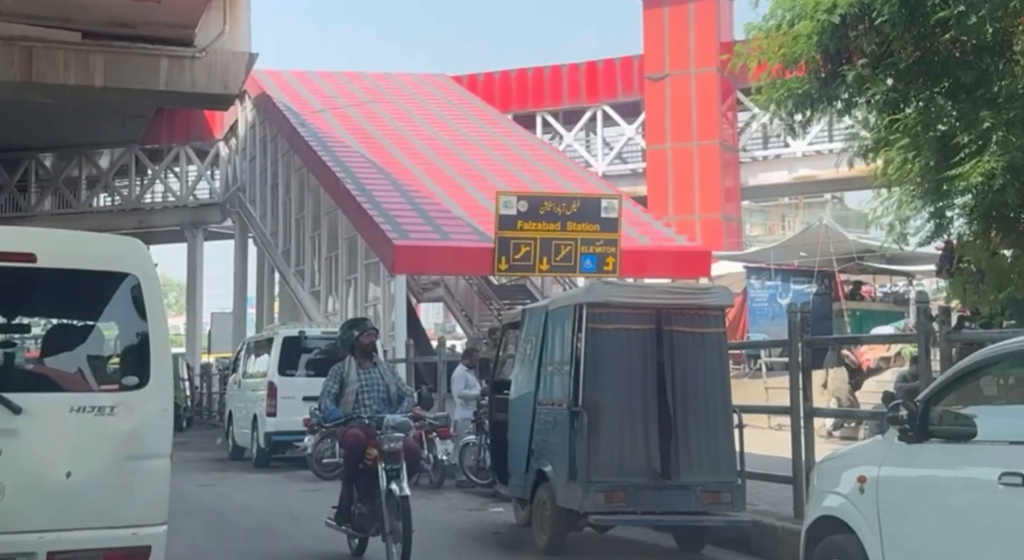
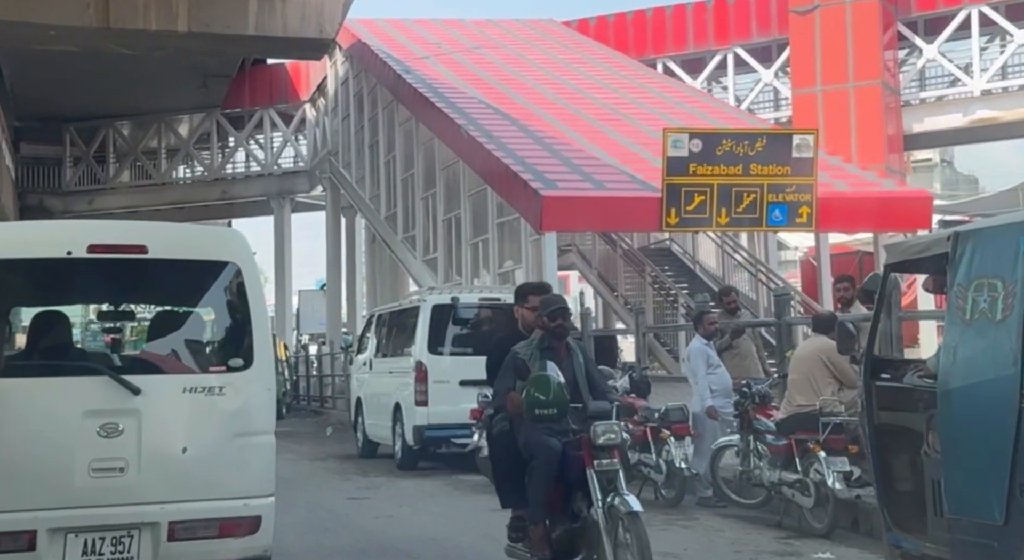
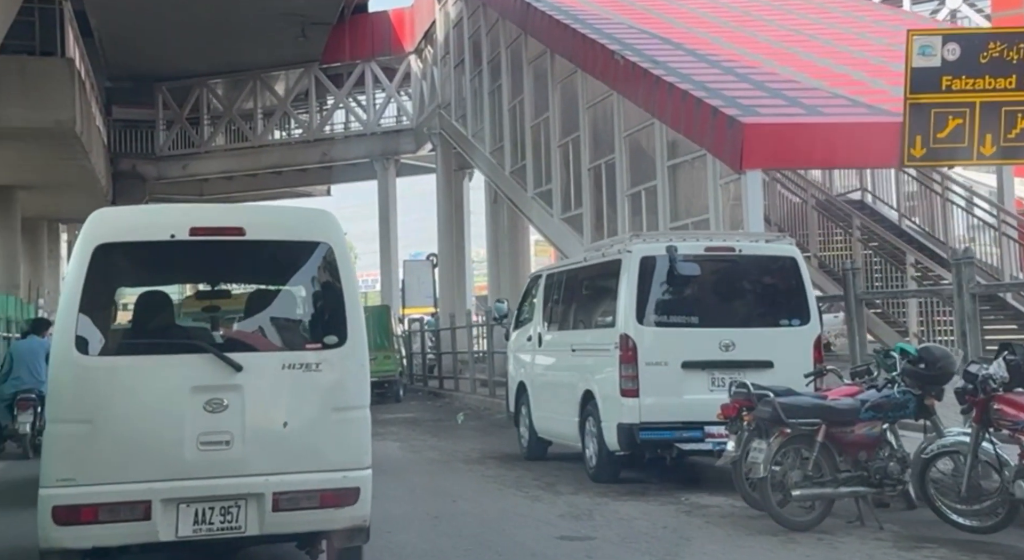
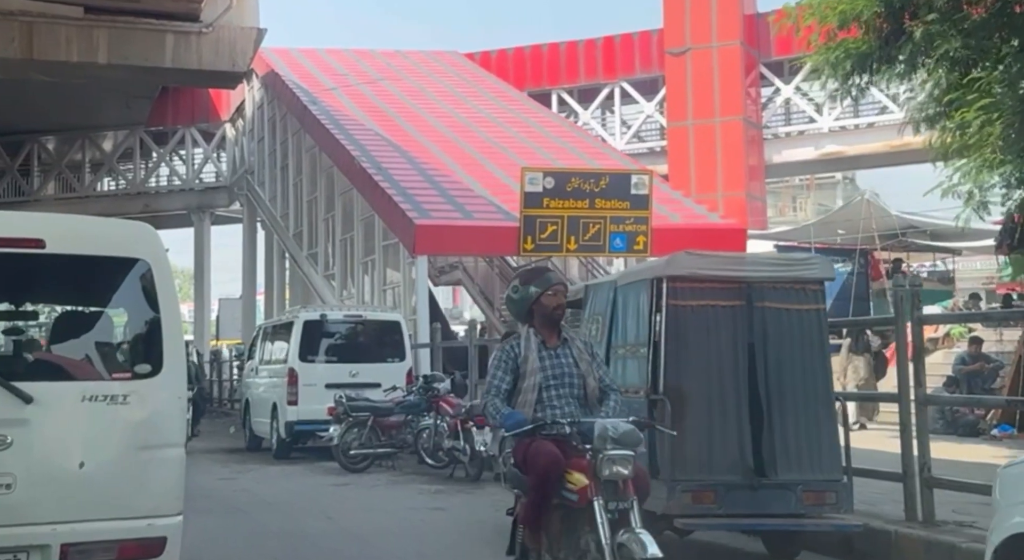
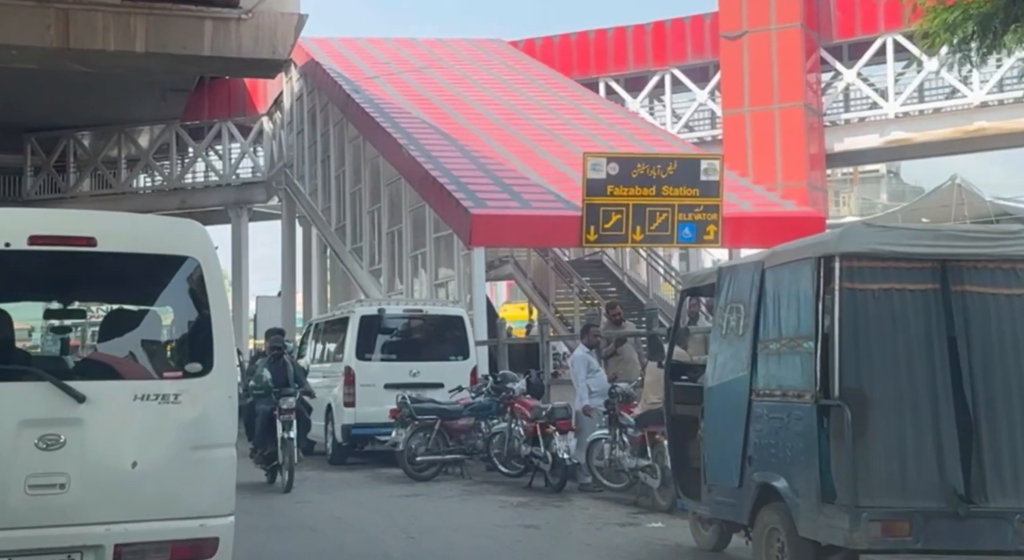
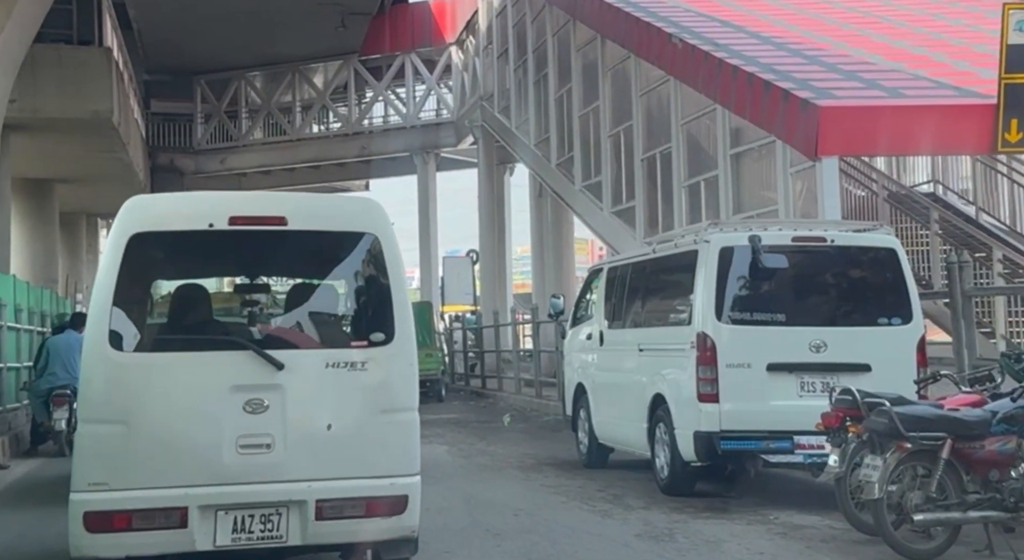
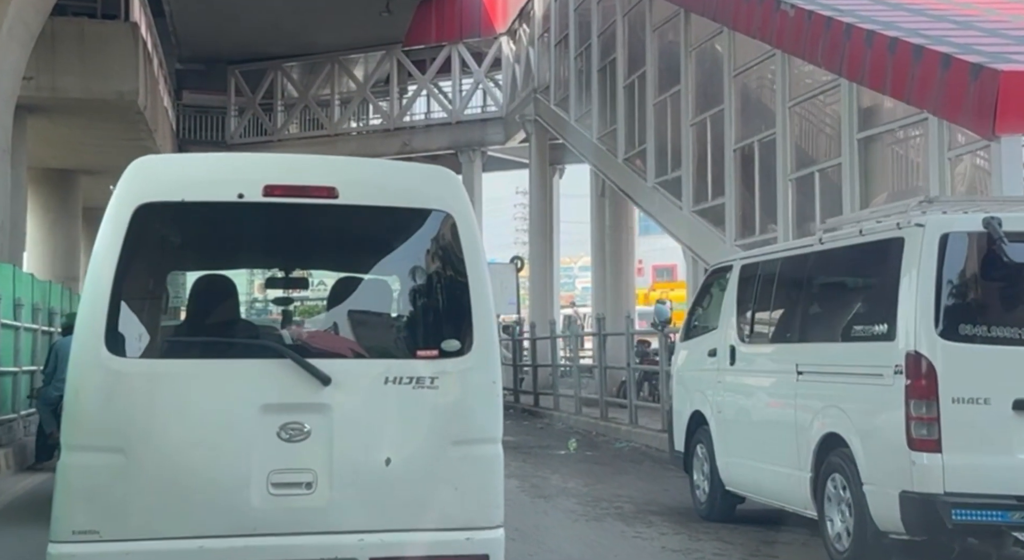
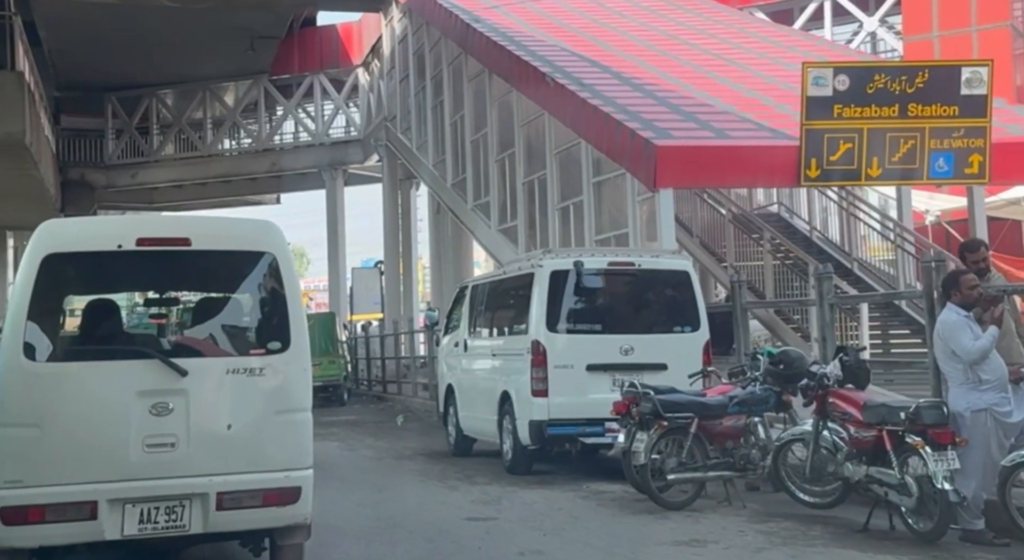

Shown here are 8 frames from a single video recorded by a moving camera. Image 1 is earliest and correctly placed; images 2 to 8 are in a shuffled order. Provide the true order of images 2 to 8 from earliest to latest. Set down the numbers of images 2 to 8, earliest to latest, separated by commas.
4, 5, 2, 8, 3, 6, 7
